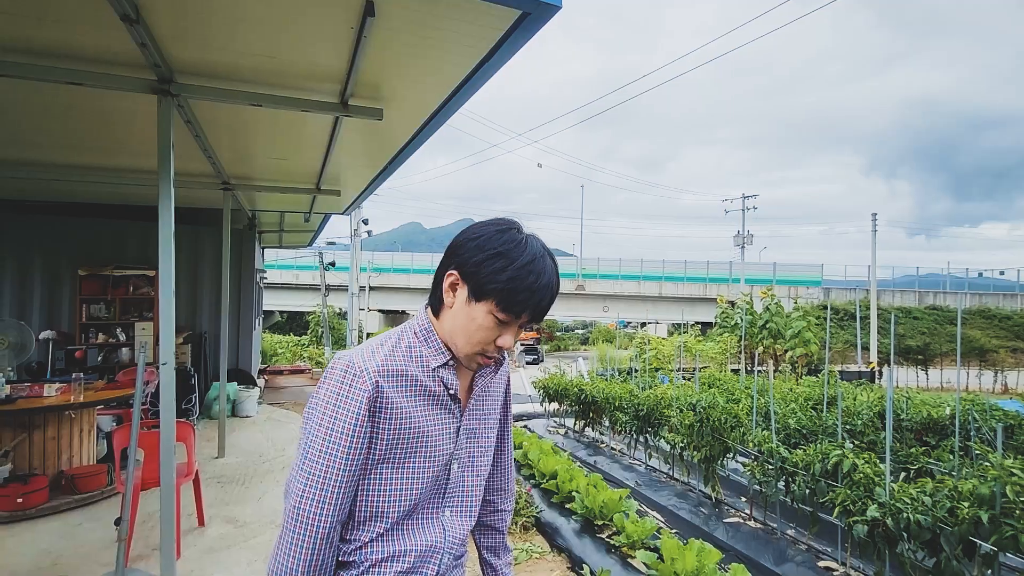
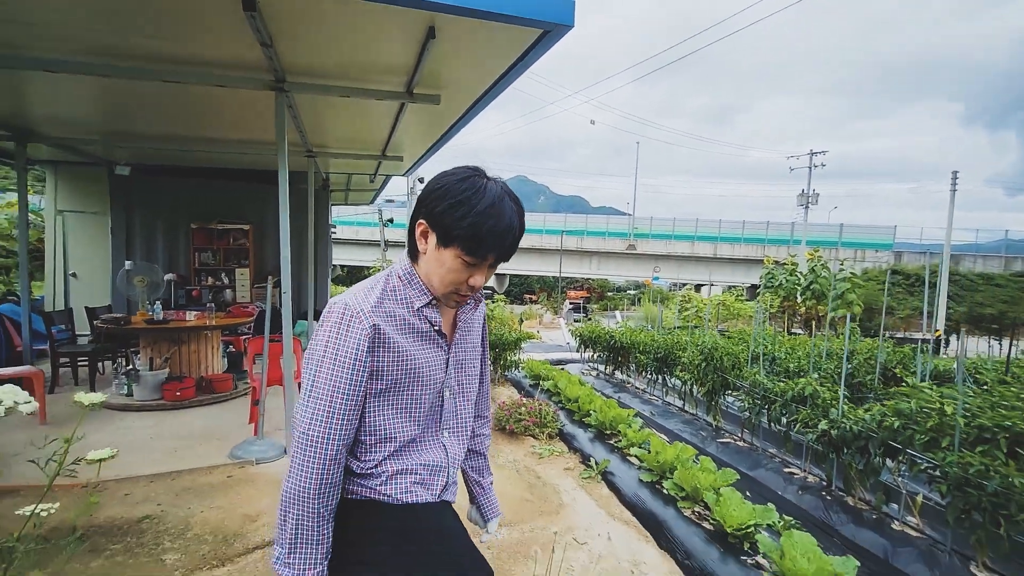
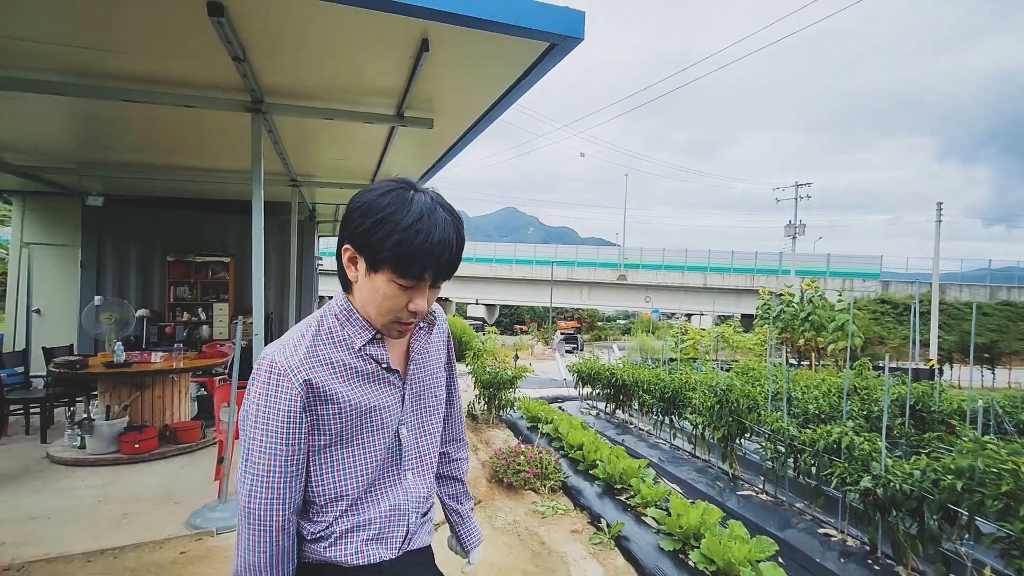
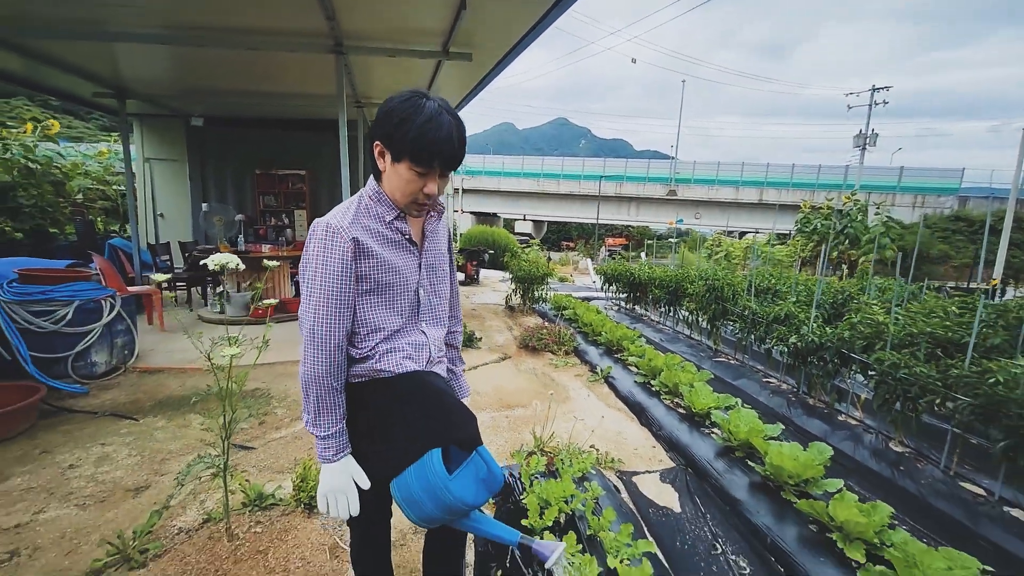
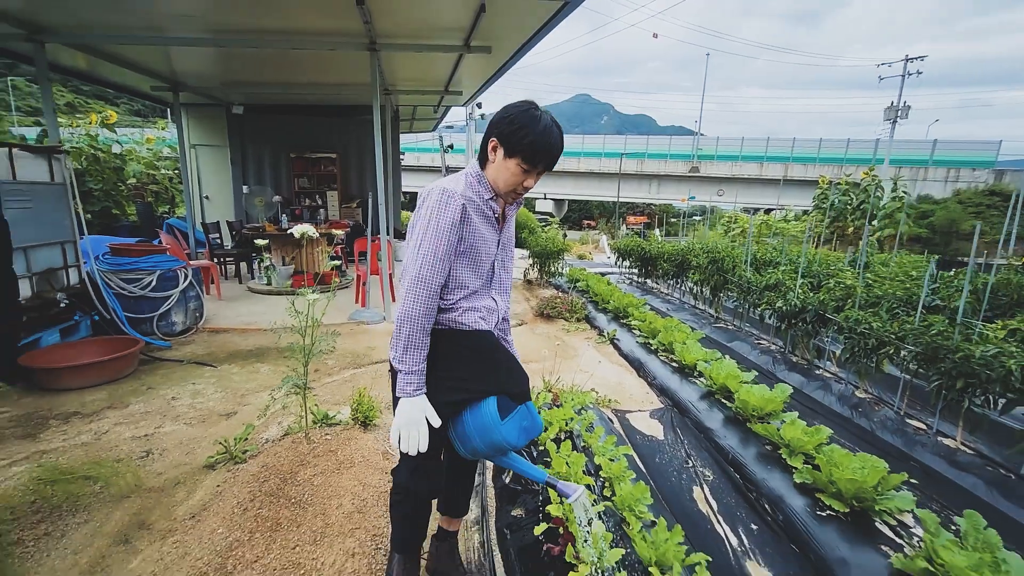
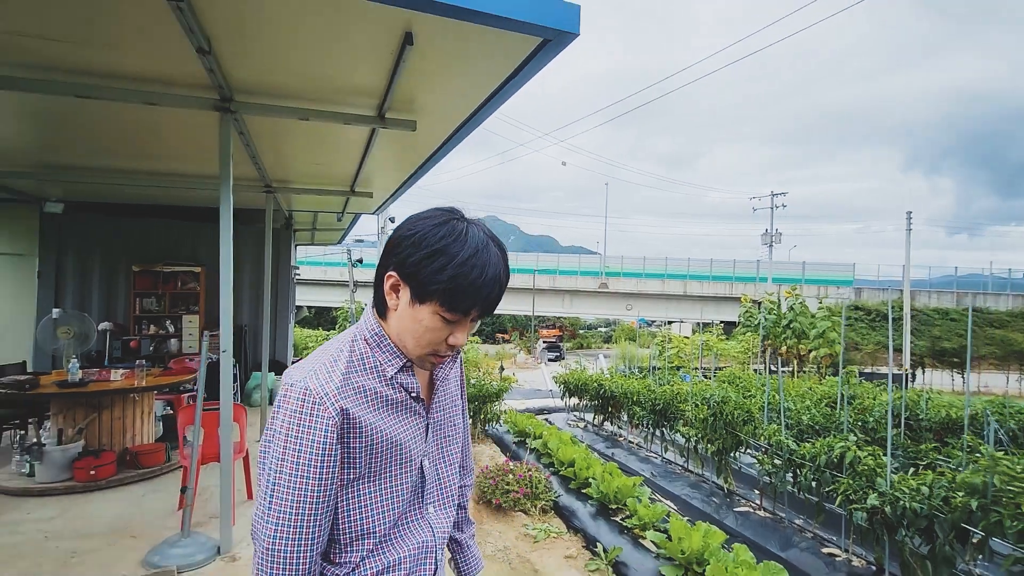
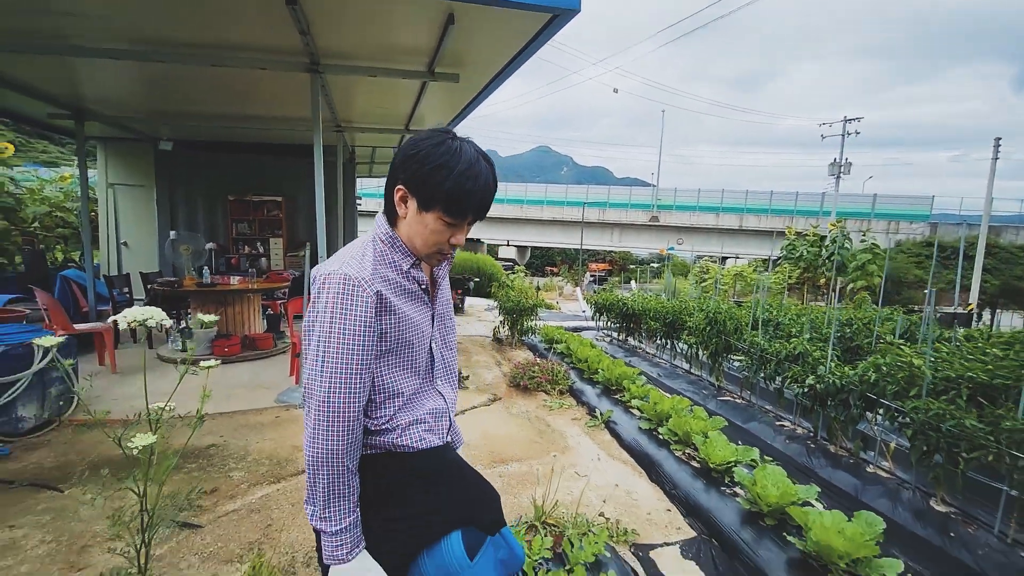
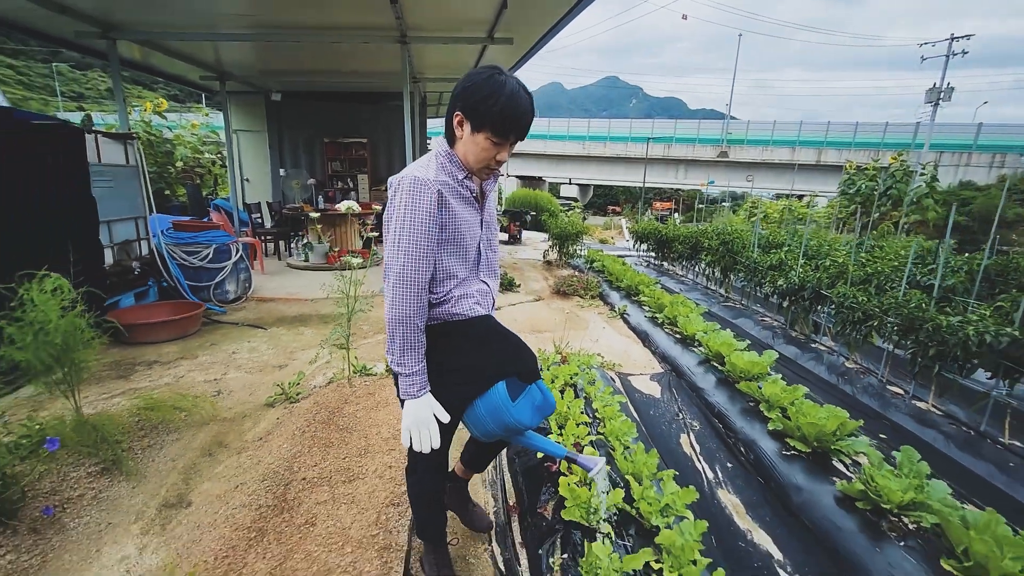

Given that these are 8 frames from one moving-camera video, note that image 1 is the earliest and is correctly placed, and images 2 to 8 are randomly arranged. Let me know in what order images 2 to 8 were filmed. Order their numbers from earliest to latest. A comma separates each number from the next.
6, 3, 2, 7, 4, 5, 8
